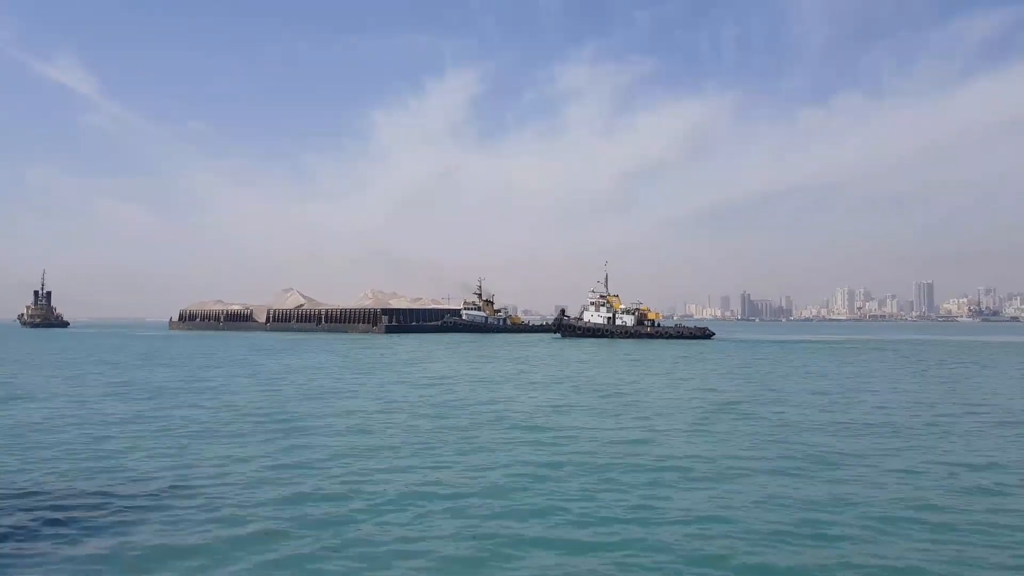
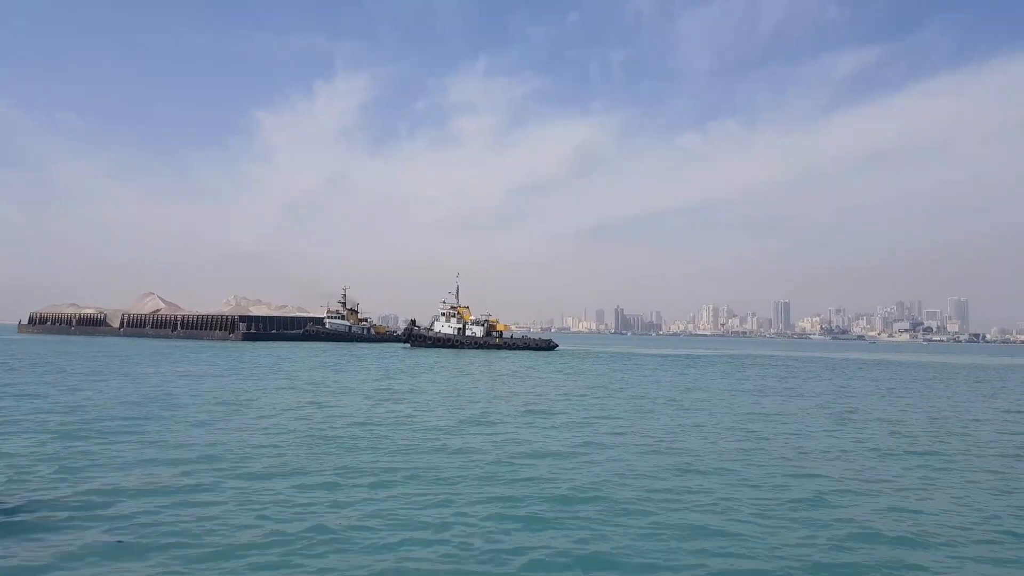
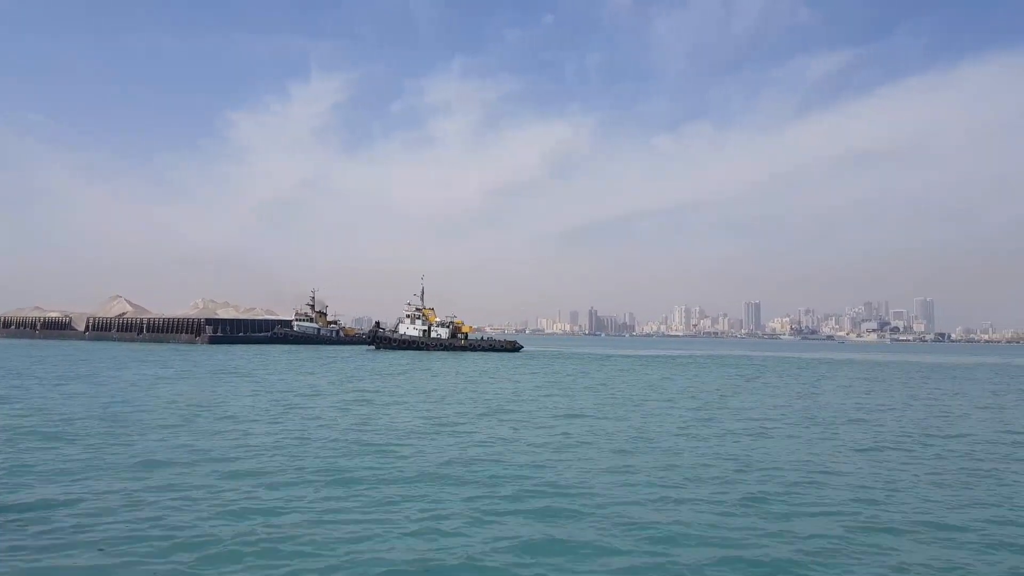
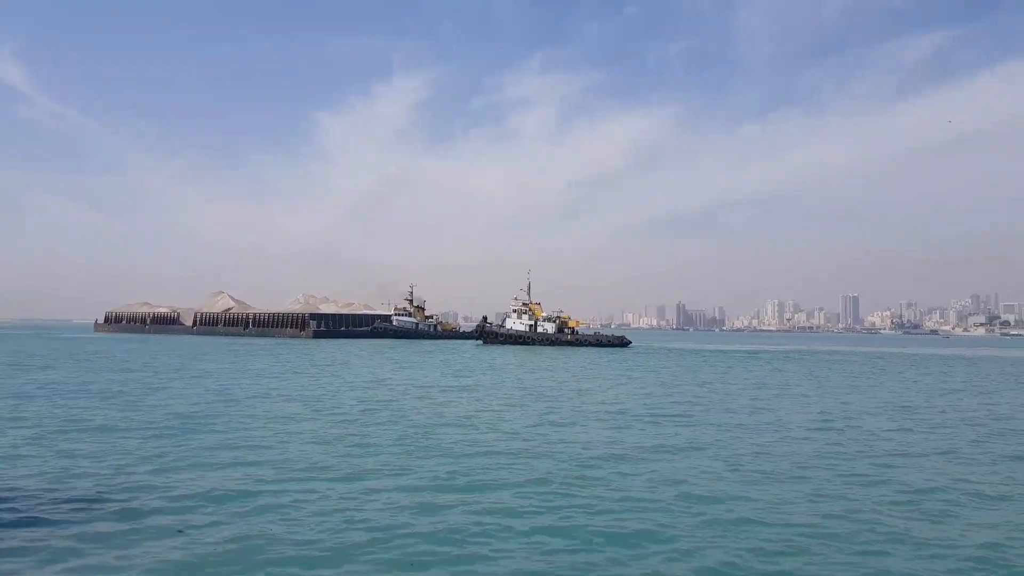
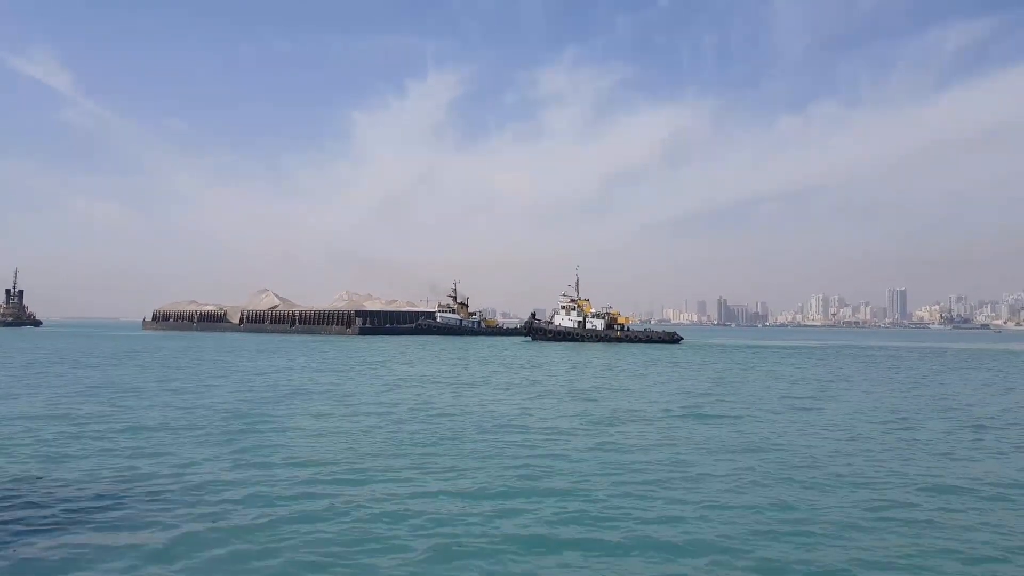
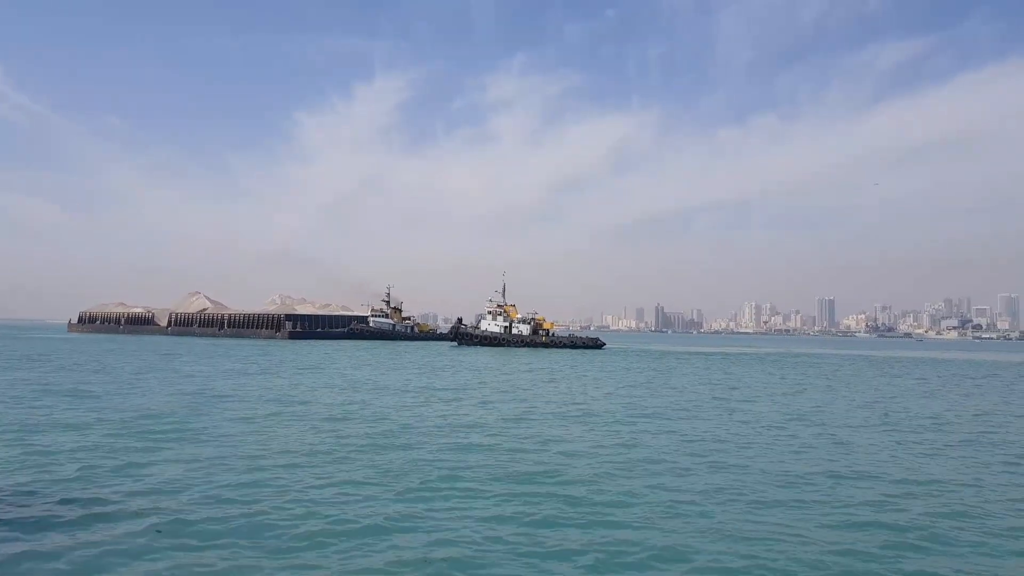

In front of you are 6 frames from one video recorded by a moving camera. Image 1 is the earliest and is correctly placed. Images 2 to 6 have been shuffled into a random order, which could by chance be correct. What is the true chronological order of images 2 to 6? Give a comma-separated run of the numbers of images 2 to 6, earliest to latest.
5, 4, 6, 2, 3
